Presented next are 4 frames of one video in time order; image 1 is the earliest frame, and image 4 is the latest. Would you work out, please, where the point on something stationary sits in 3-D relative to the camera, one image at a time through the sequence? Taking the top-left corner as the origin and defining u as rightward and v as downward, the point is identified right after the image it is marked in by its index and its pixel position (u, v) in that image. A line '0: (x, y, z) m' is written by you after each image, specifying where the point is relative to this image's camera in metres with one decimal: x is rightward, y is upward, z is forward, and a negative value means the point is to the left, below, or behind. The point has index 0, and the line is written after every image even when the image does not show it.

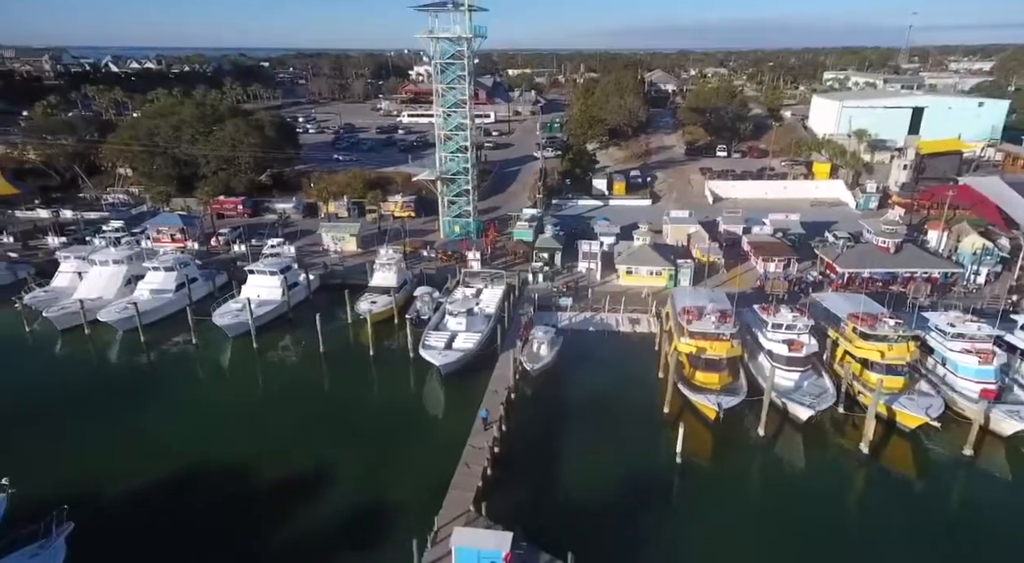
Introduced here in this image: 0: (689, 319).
0: (+5.8, -1.2, +19.9) m
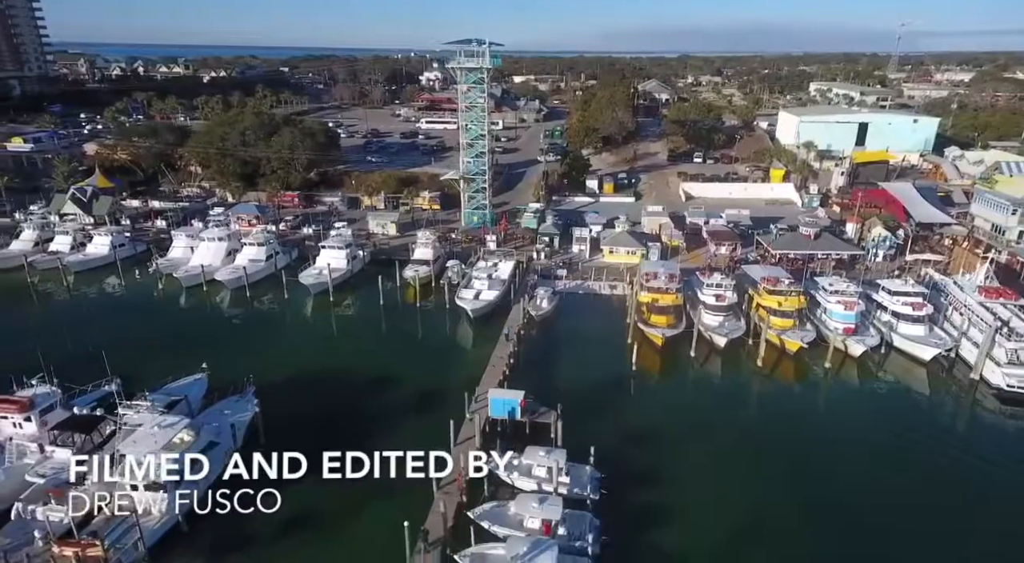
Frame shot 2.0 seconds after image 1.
0: (+6.2, +0.2, +28.0) m
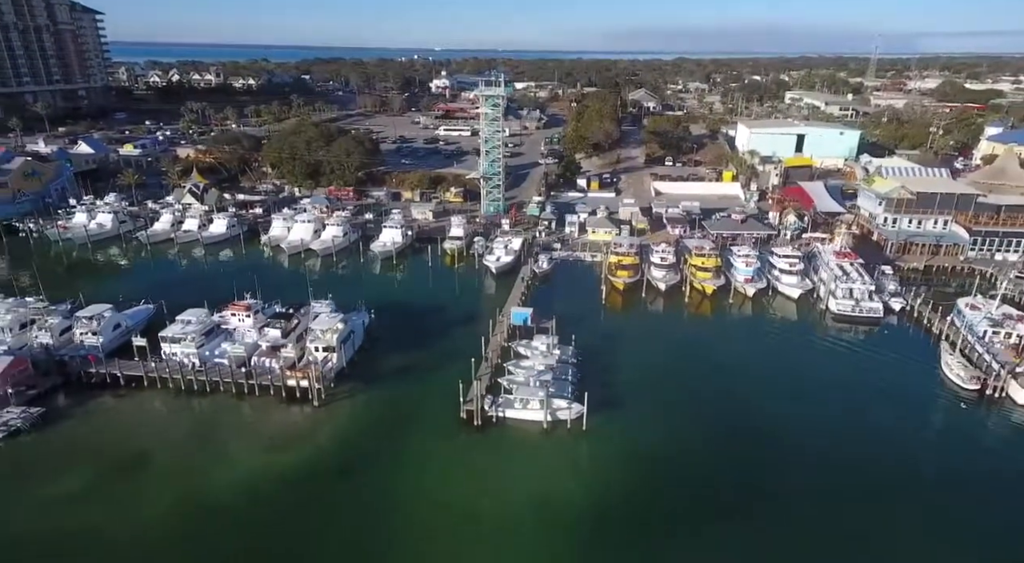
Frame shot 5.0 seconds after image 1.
0: (+7.0, +2.3, +40.9) m
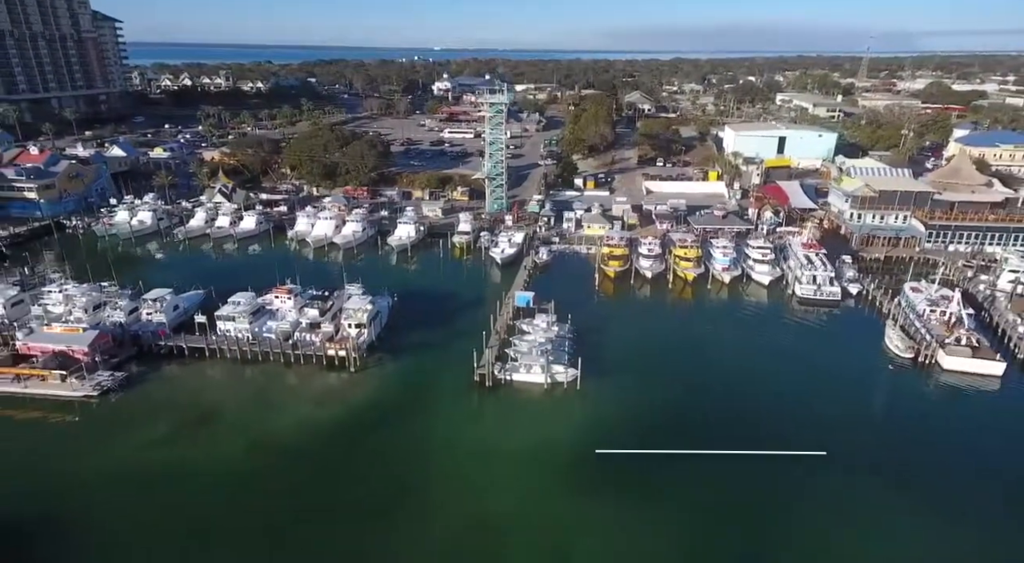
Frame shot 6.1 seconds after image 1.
0: (+7.2, +3.2, +45.8) m
